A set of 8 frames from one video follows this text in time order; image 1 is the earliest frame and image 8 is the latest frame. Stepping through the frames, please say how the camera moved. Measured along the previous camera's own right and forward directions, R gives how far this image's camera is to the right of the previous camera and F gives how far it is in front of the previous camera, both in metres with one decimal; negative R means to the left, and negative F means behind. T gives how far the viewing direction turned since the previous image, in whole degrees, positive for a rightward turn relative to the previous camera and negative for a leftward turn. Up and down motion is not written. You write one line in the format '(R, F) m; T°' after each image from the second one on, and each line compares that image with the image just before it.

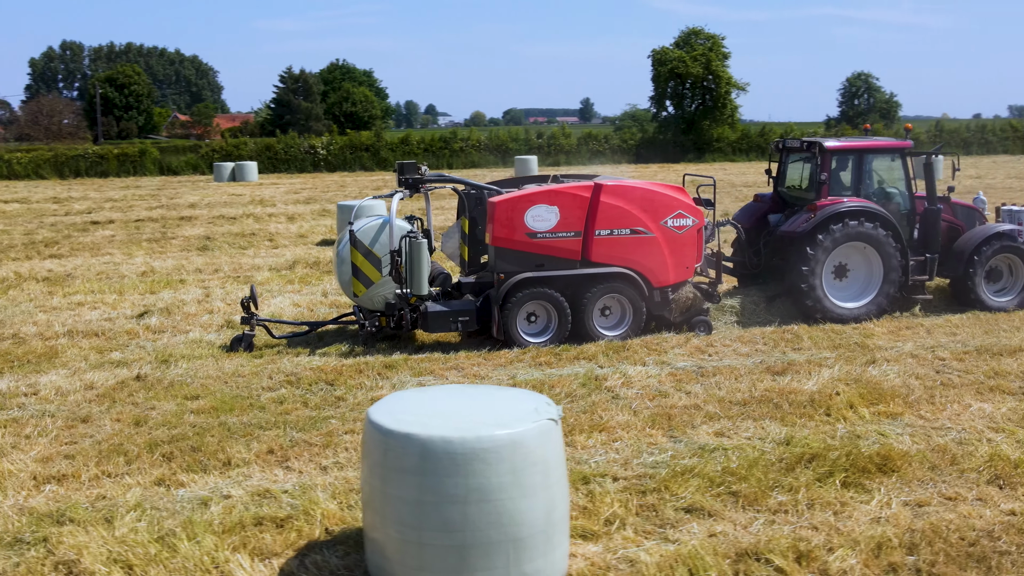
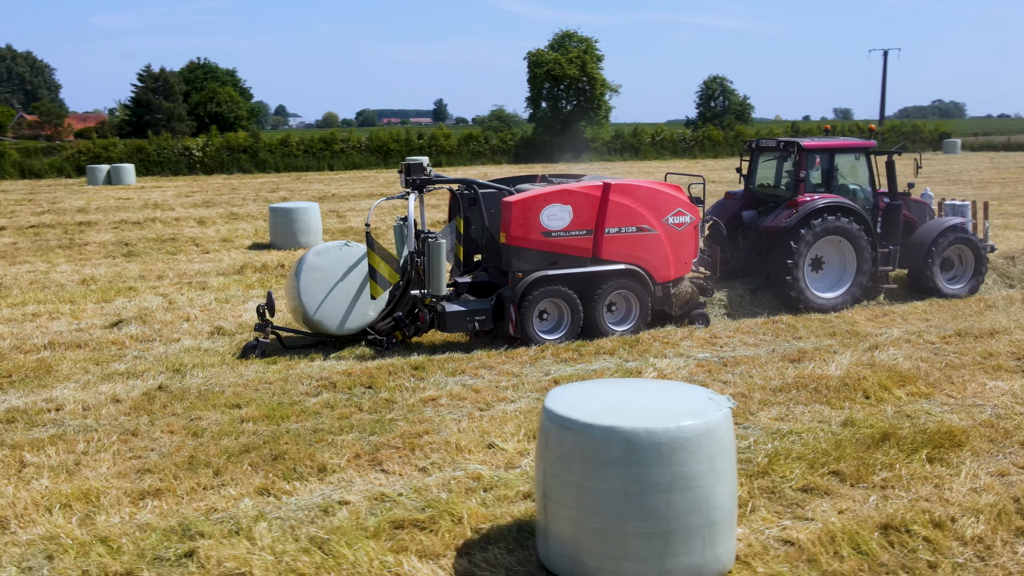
(-1.1, 0.0) m; +8°
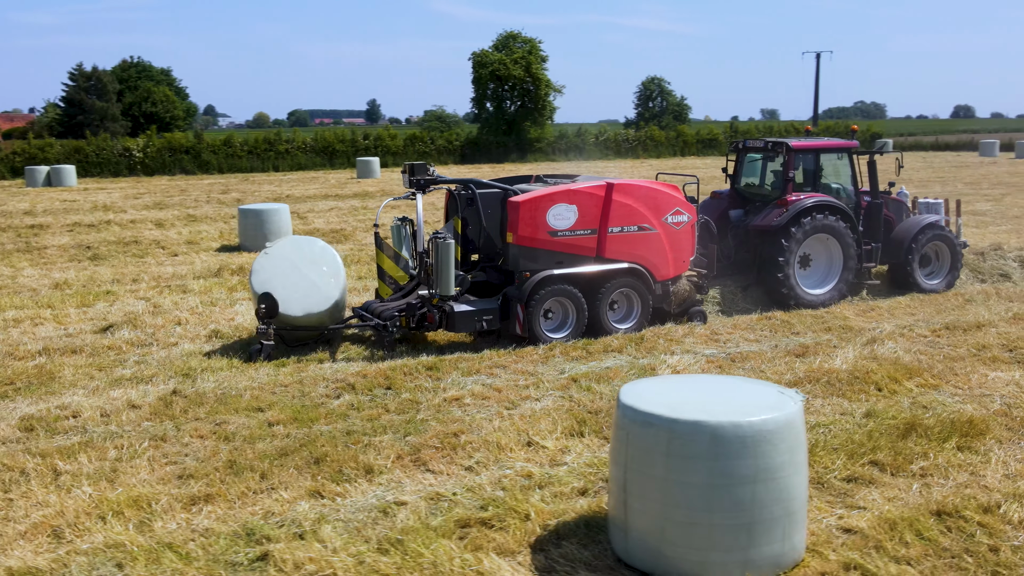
(-0.5, 0.0) m; +4°
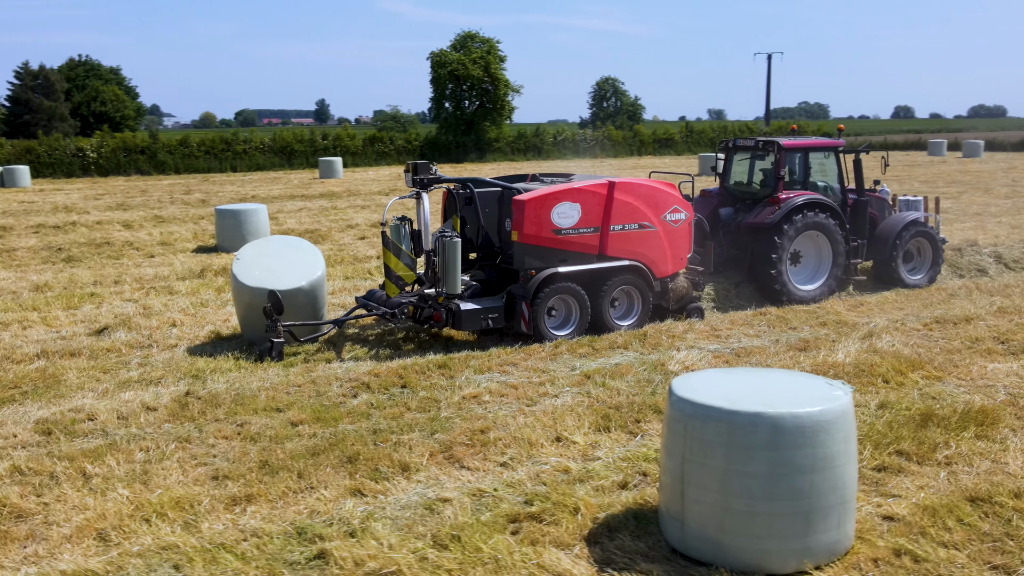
(-0.4, 0.0) m; +3°
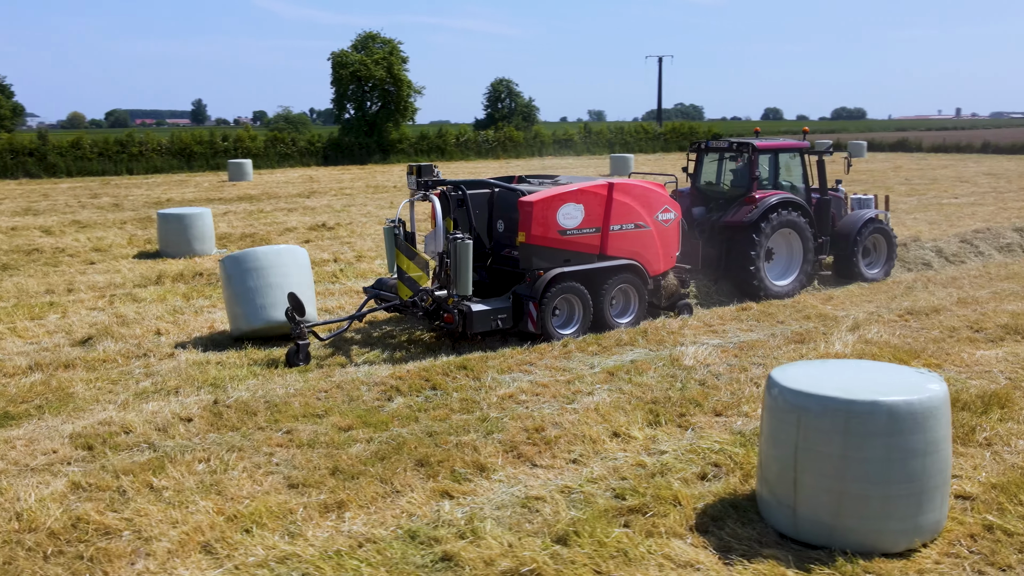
(-0.8, 0.0) m; +7°
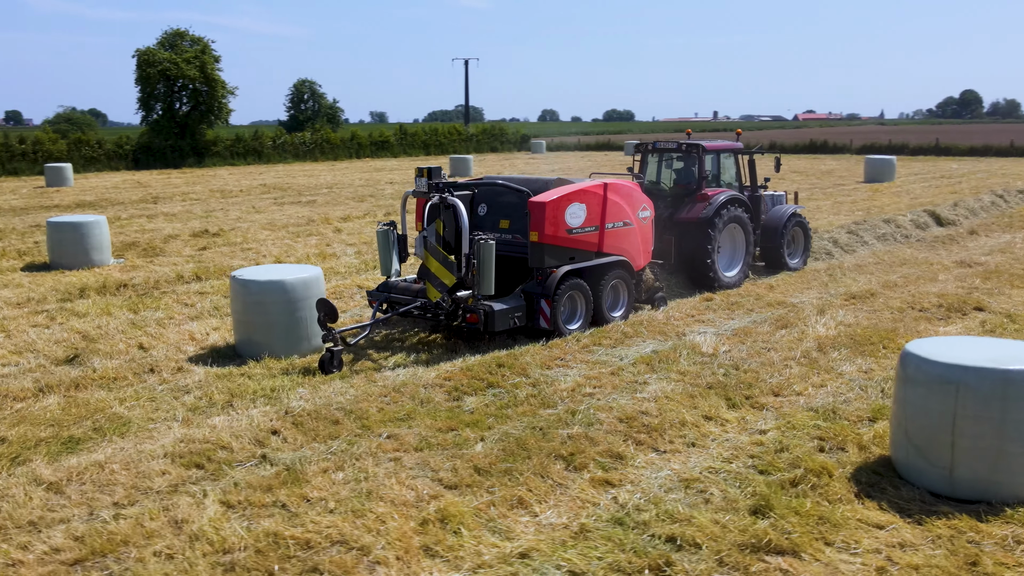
(-1.6, 0.0) m; +12°
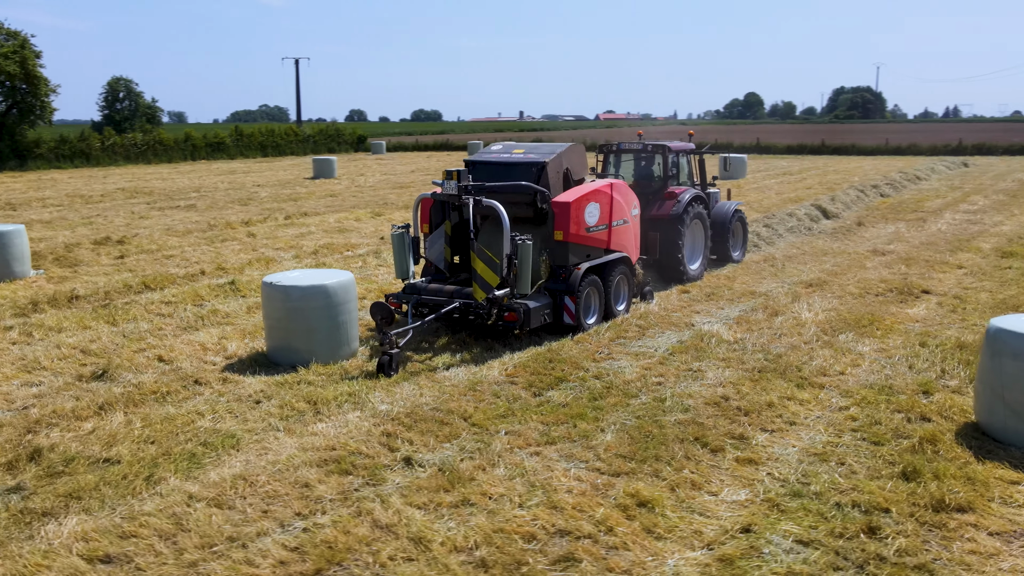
(-1.5, 0.0) m; +11°
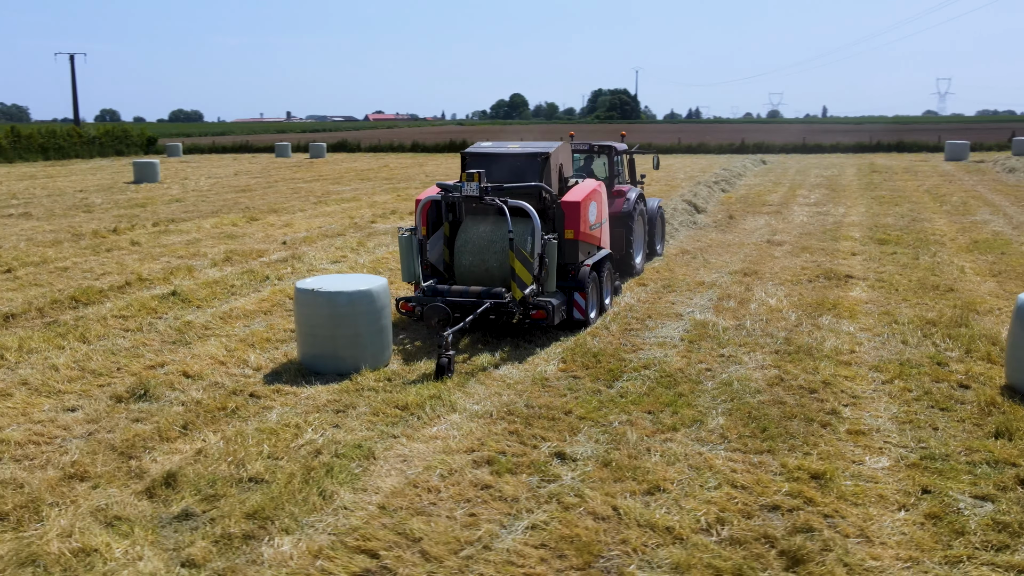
(-1.7, +0.1) m; +13°
